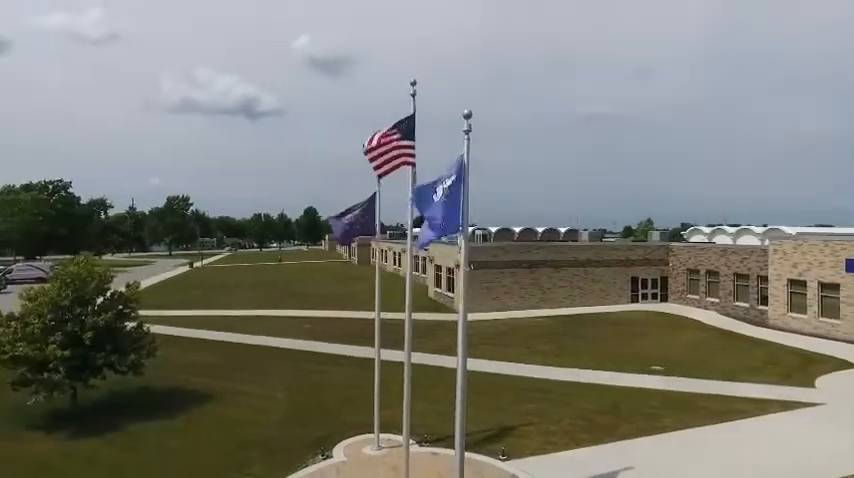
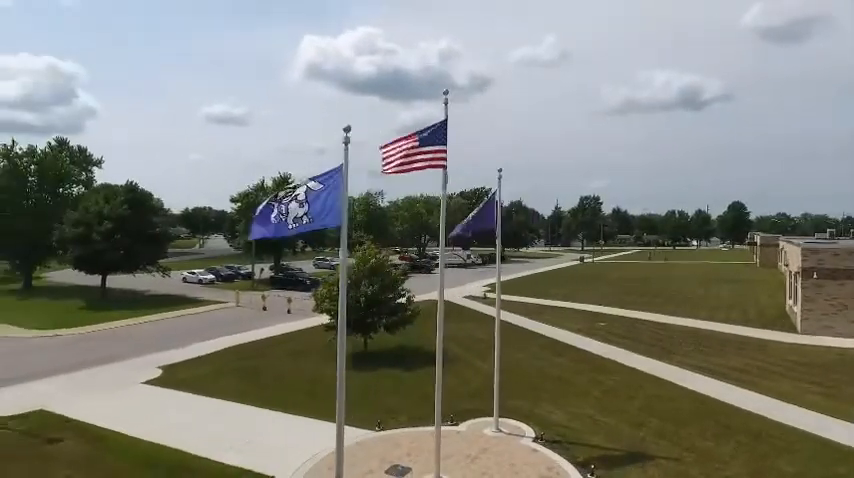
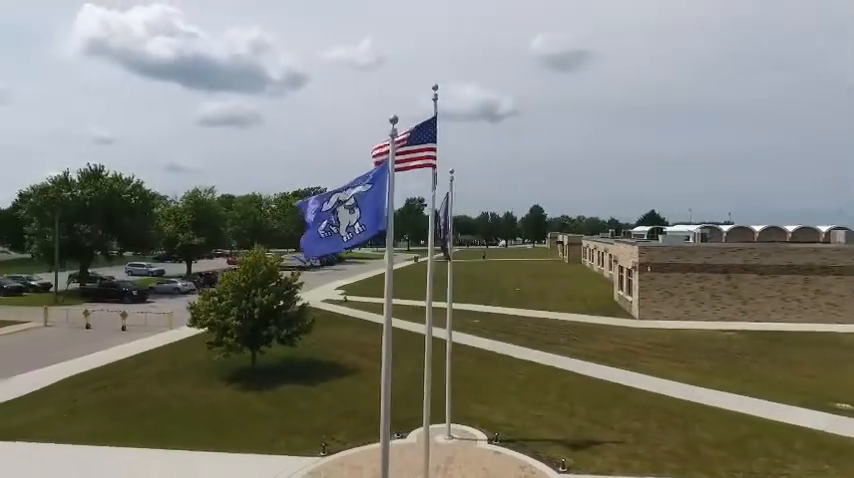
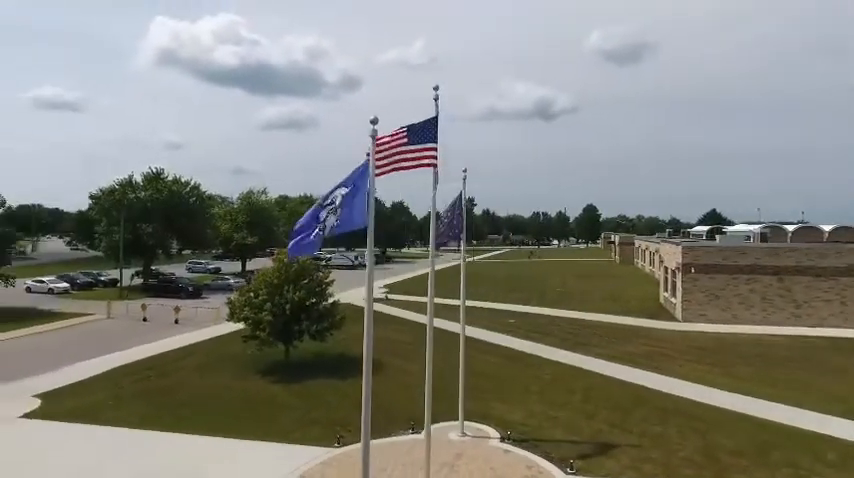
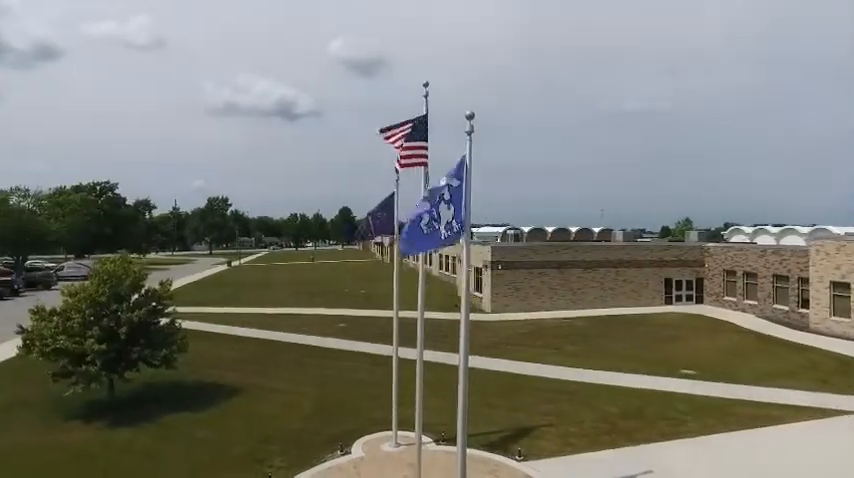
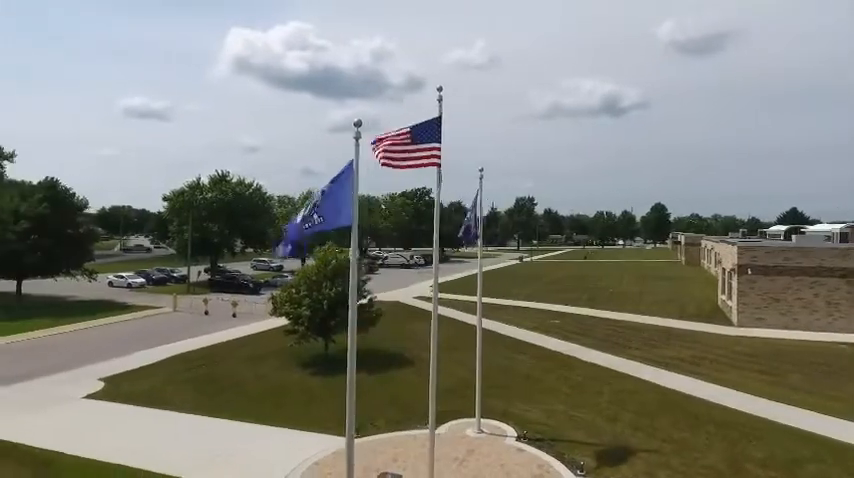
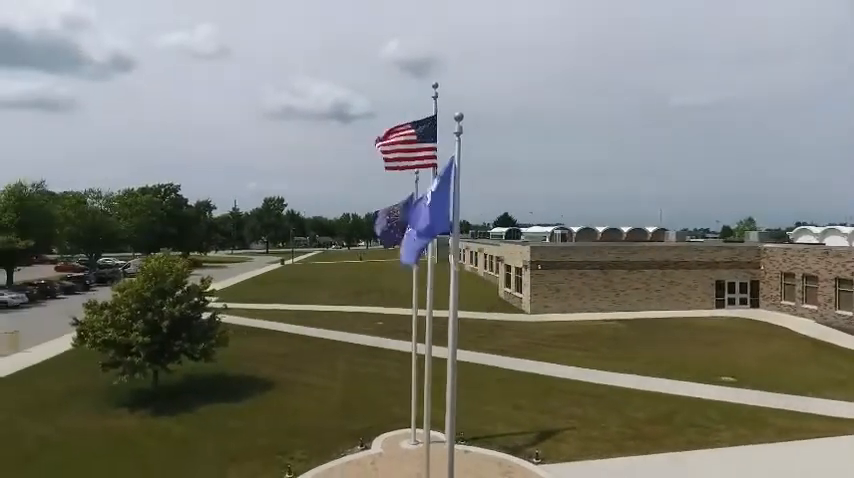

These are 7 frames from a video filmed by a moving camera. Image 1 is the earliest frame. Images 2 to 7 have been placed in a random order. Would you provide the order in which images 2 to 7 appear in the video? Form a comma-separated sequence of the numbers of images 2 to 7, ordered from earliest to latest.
5, 7, 3, 4, 6, 2
